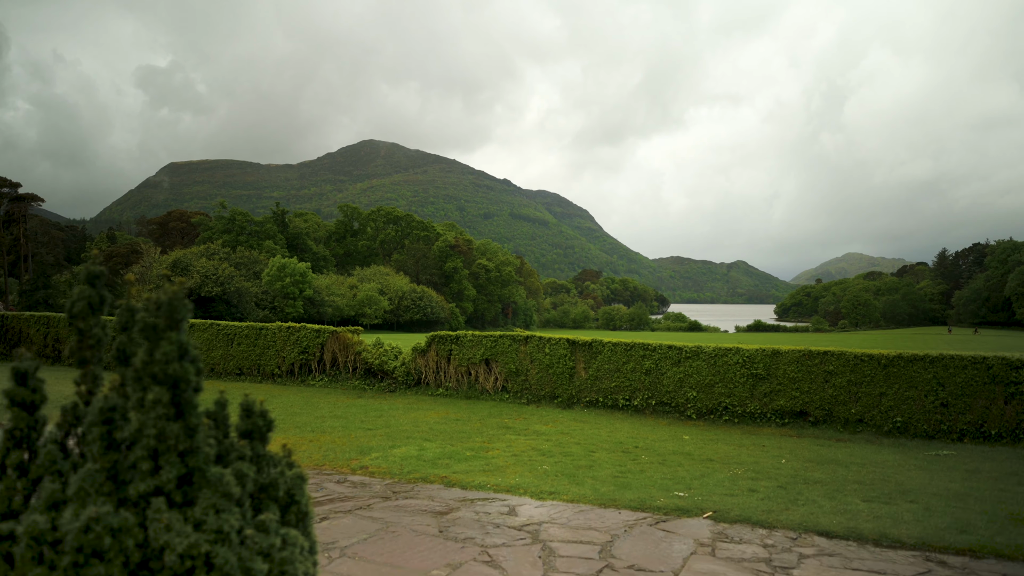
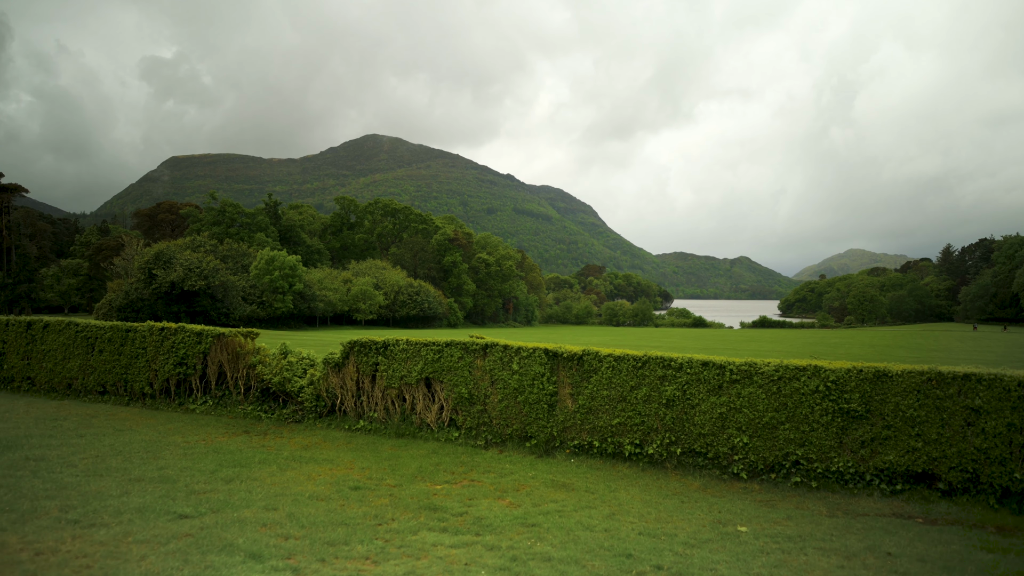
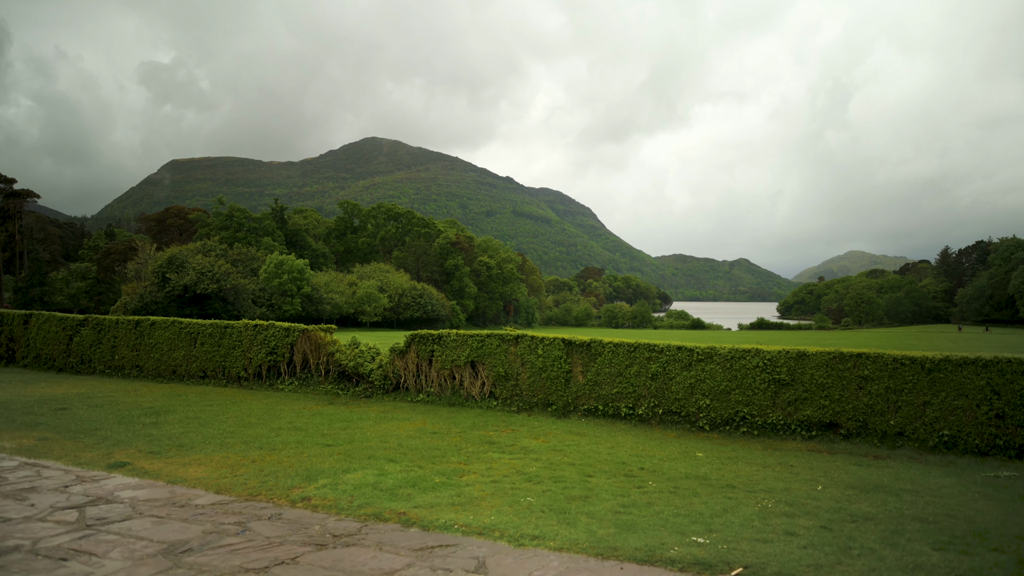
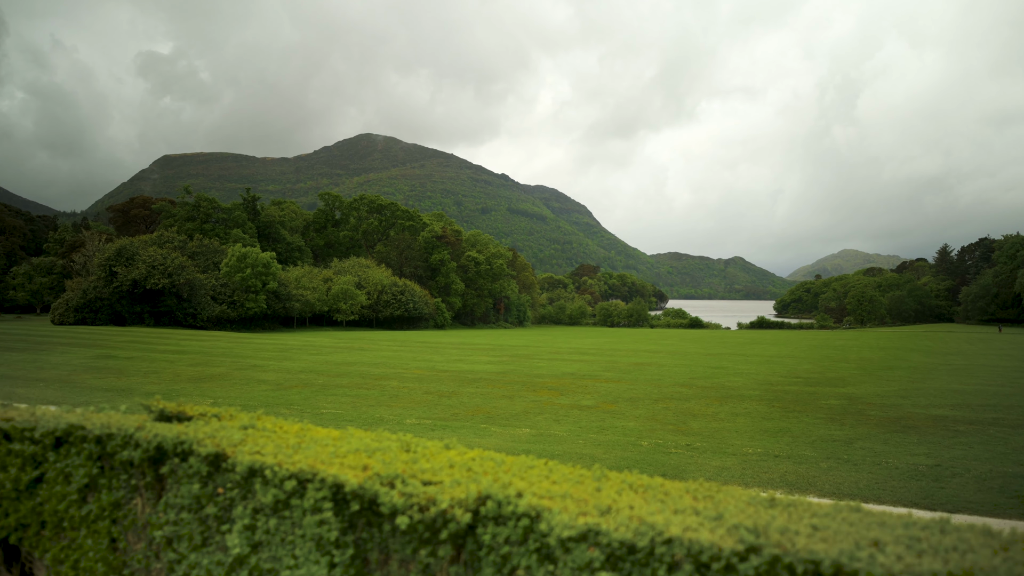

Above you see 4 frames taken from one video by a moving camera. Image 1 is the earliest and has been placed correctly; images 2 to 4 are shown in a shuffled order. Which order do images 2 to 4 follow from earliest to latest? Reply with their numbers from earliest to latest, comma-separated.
3, 2, 4
